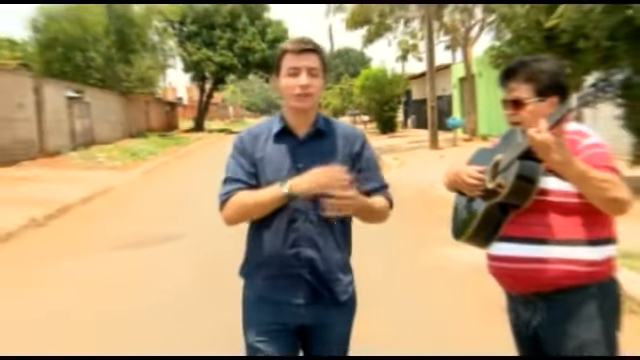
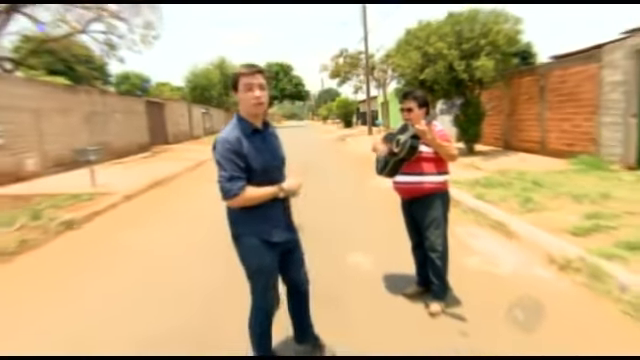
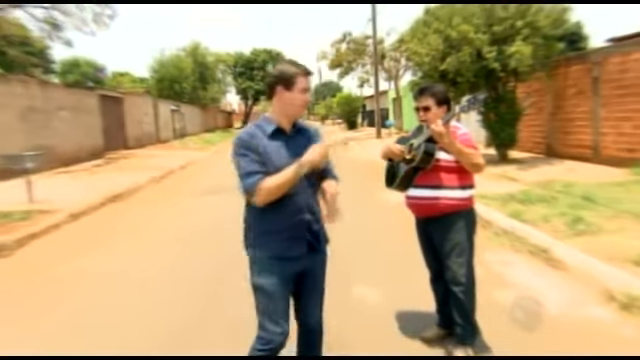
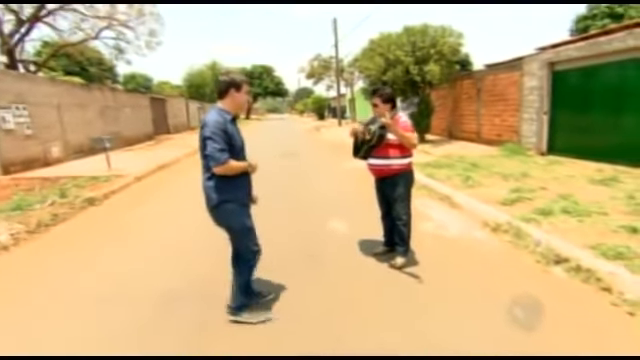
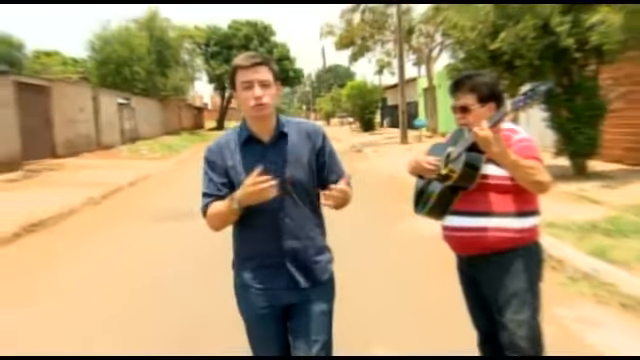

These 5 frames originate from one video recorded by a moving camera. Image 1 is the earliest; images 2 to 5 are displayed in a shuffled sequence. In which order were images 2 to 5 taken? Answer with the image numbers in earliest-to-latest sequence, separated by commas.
5, 3, 2, 4
